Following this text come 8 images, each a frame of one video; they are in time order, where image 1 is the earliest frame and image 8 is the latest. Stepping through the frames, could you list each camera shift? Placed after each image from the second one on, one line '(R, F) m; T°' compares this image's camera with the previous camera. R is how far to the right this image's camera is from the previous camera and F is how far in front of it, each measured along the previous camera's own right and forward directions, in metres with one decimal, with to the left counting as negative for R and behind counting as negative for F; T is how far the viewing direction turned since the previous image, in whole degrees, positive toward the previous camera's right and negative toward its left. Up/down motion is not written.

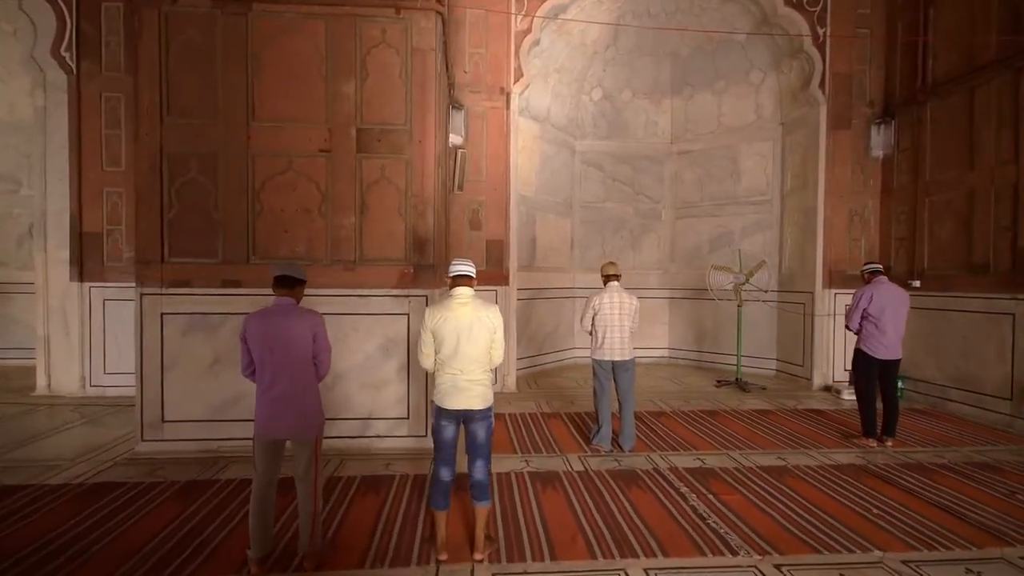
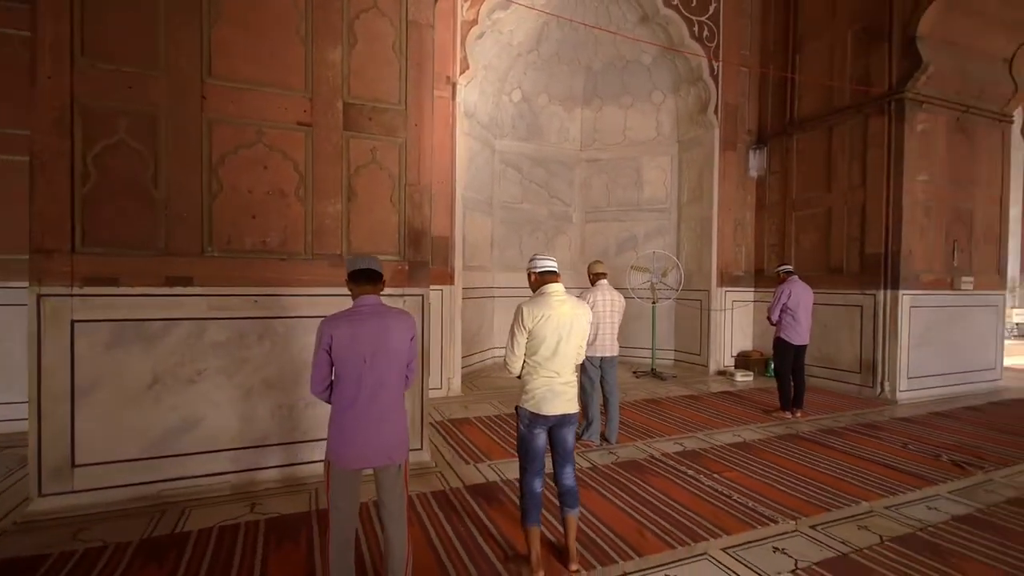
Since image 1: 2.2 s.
(-1.2, +0.3) m; +18°
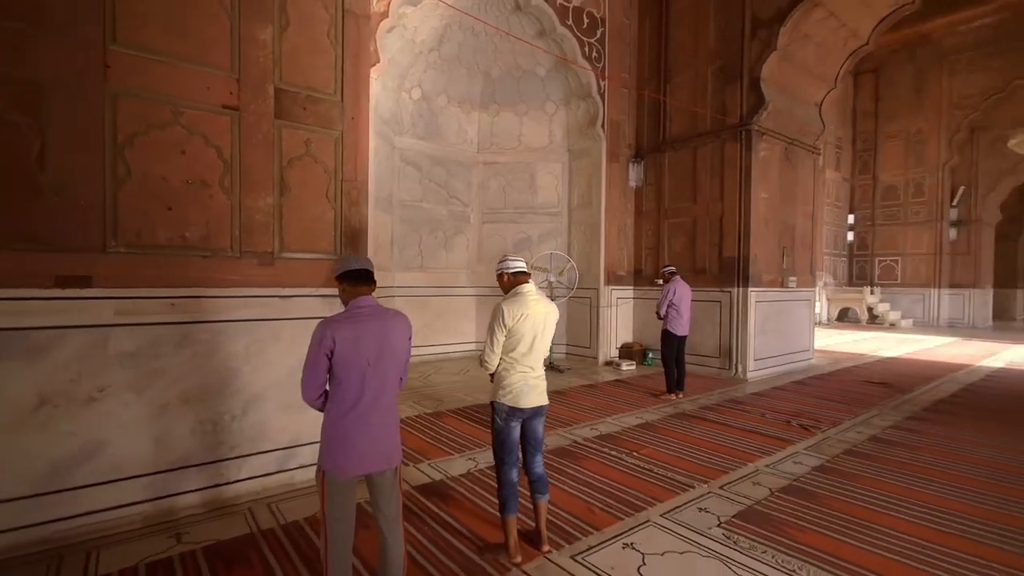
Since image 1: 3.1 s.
(-0.5, 0.0) m; +15°
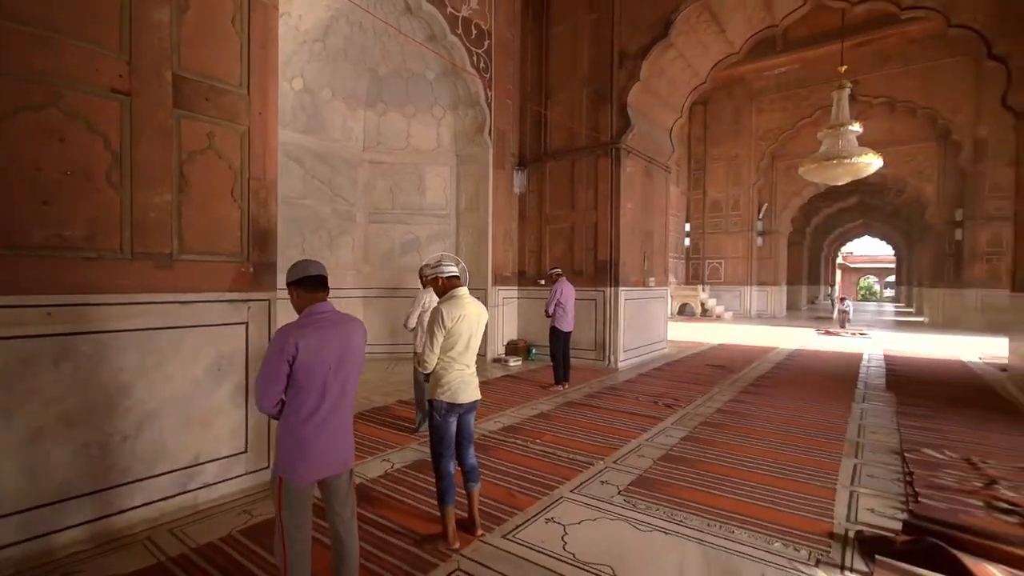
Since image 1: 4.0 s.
(-0.4, -0.2) m; +15°
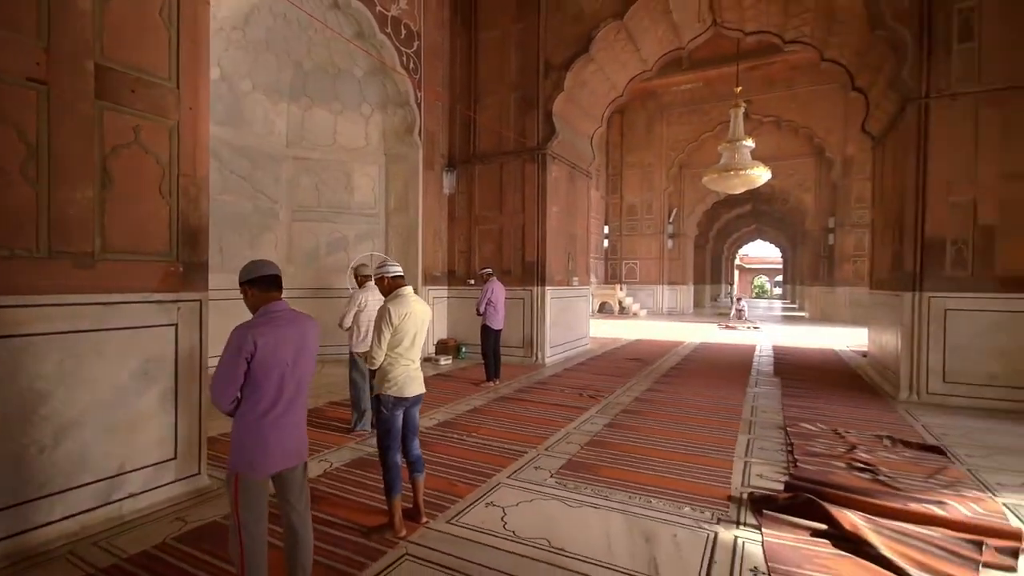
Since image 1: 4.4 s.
(-0.1, -0.2) m; +9°
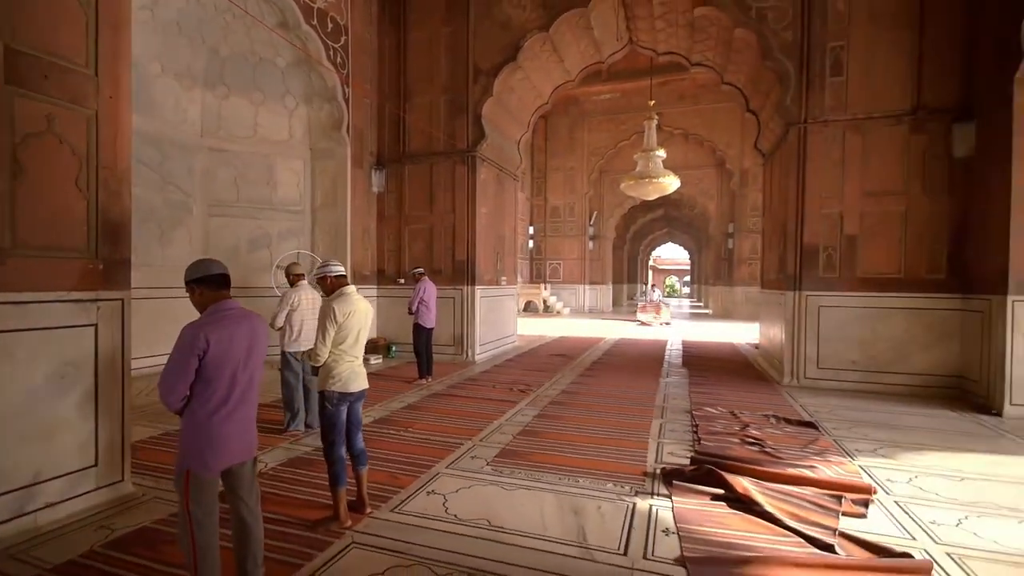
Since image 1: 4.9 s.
(-0.1, -0.2) m; +9°
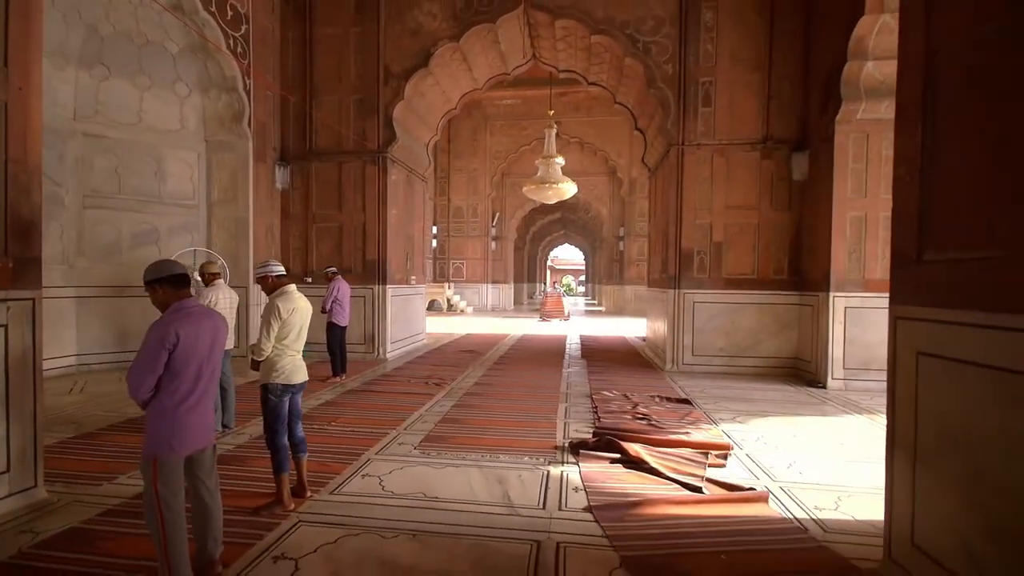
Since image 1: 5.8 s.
(-0.2, -0.4) m; +12°
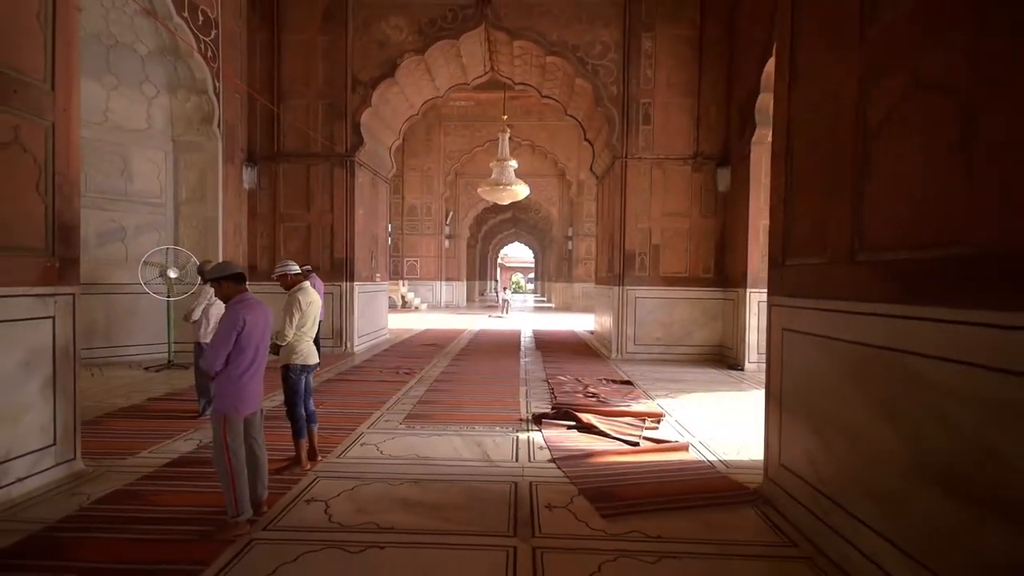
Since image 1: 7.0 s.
(-0.2, -0.7) m; +6°
